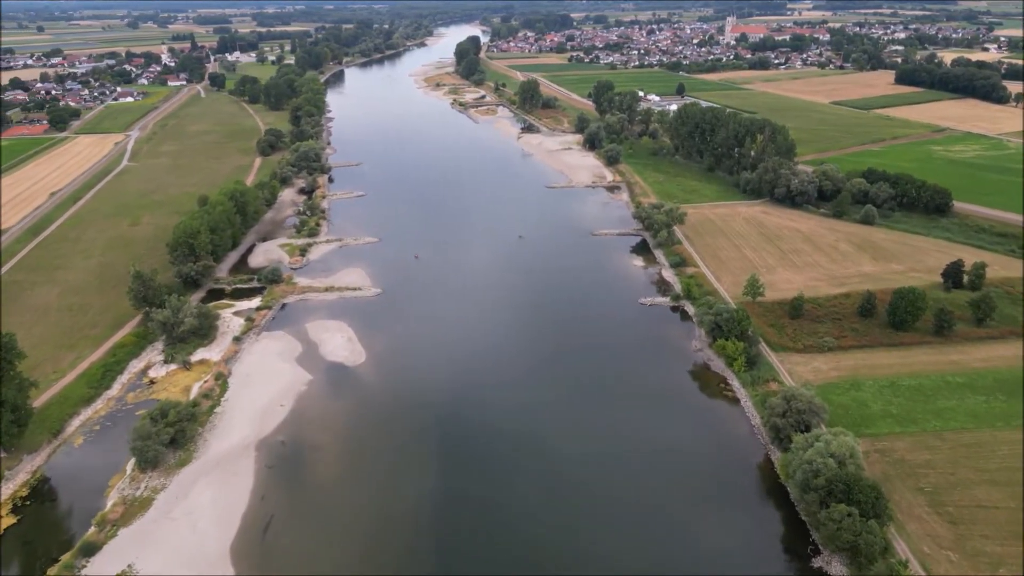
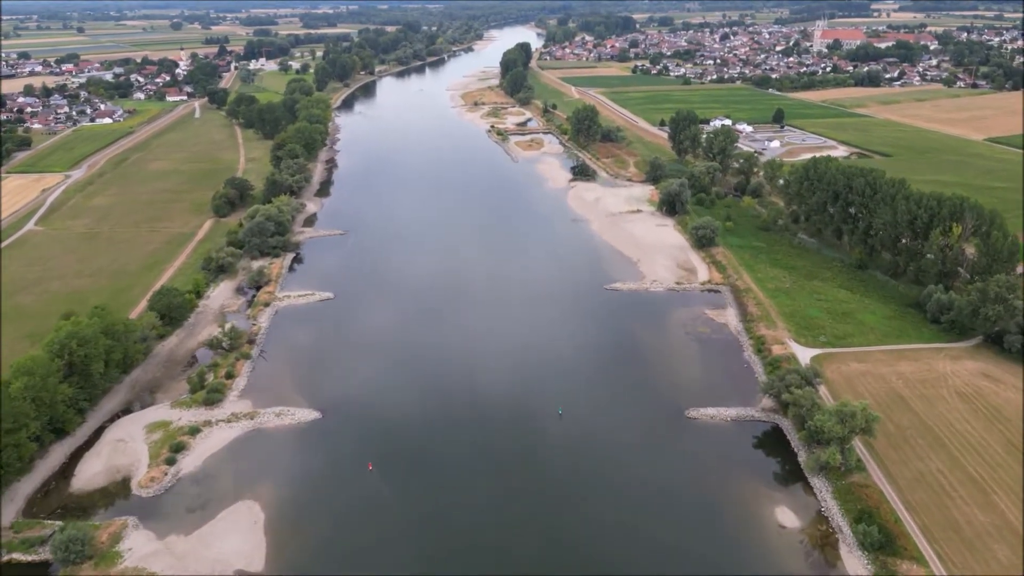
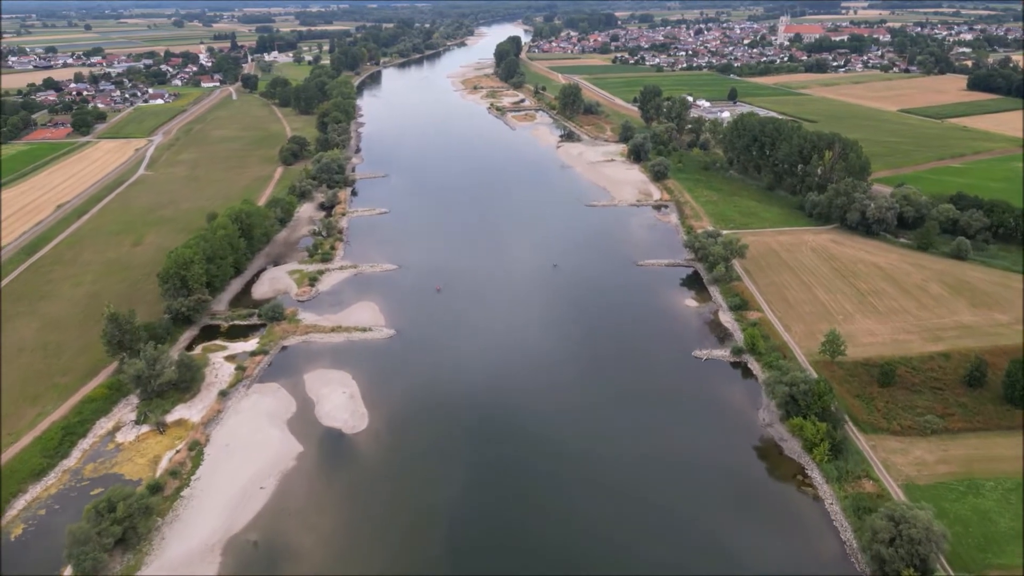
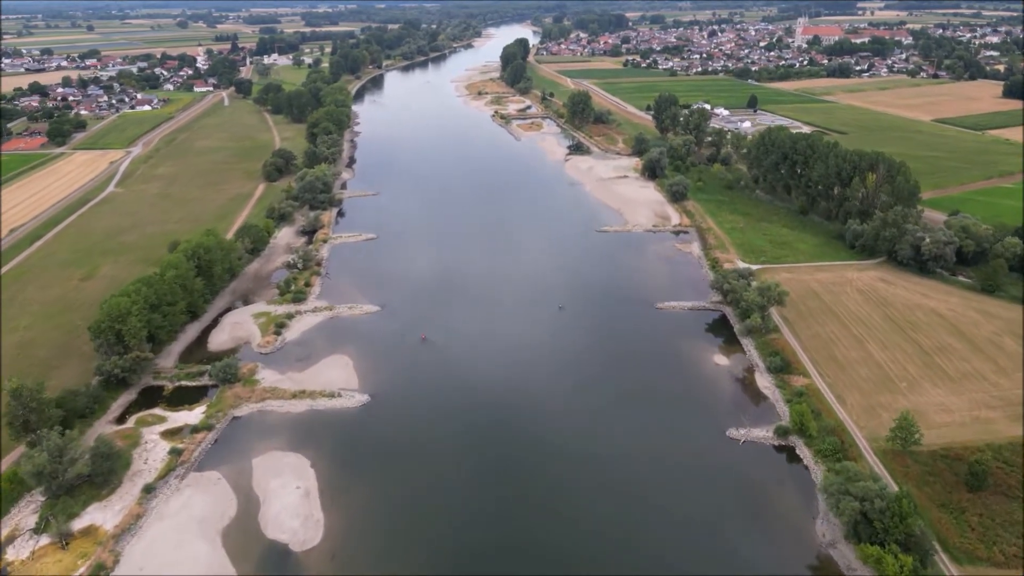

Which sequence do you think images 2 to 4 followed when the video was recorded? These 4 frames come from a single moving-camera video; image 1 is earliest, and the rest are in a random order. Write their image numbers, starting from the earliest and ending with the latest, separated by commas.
3, 4, 2
